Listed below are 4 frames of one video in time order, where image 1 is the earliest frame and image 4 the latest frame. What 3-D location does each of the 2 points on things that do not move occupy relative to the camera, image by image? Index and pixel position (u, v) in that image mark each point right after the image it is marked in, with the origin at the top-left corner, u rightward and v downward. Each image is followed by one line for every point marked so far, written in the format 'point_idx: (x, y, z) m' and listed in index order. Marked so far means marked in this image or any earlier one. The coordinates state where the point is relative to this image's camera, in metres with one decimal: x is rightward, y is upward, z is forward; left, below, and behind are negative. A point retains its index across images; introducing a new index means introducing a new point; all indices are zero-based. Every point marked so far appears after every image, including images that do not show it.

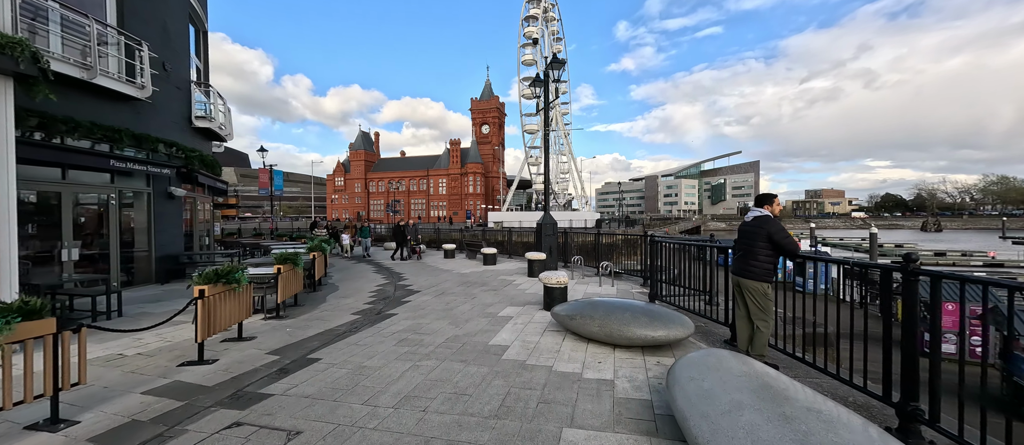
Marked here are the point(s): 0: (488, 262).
0: (-0.9, -1.4, +12.4) m
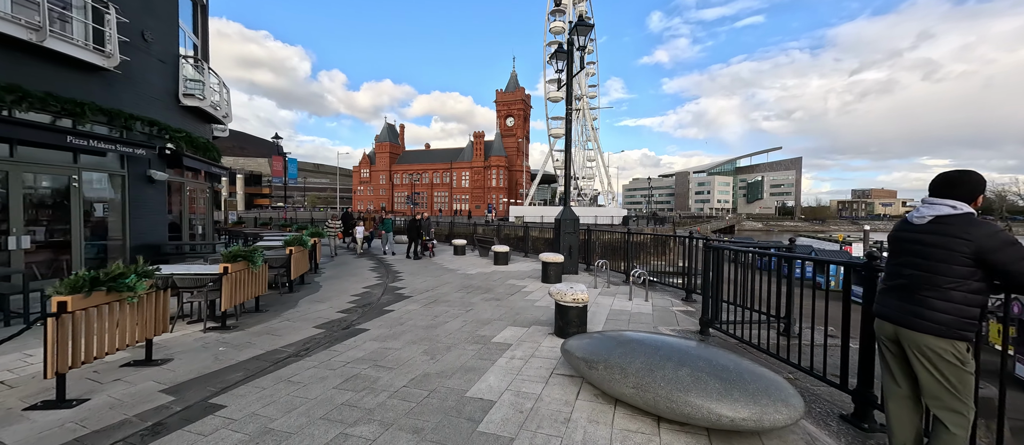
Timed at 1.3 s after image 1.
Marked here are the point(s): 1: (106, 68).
0: (-0.4, -1.2, +10.9) m
1: (-8.9, +3.4, +7.7) m
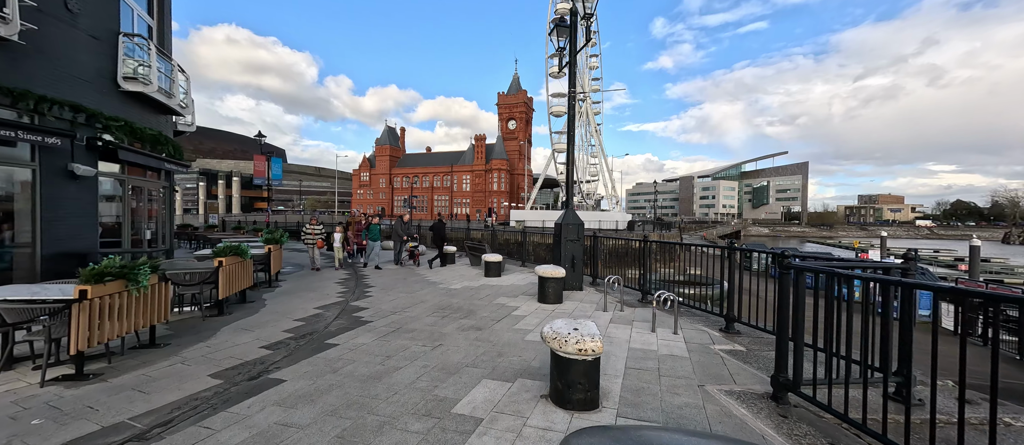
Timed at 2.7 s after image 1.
0: (-0.6, -1.4, +9.4) m
1: (-9.1, +3.3, +6.3) m
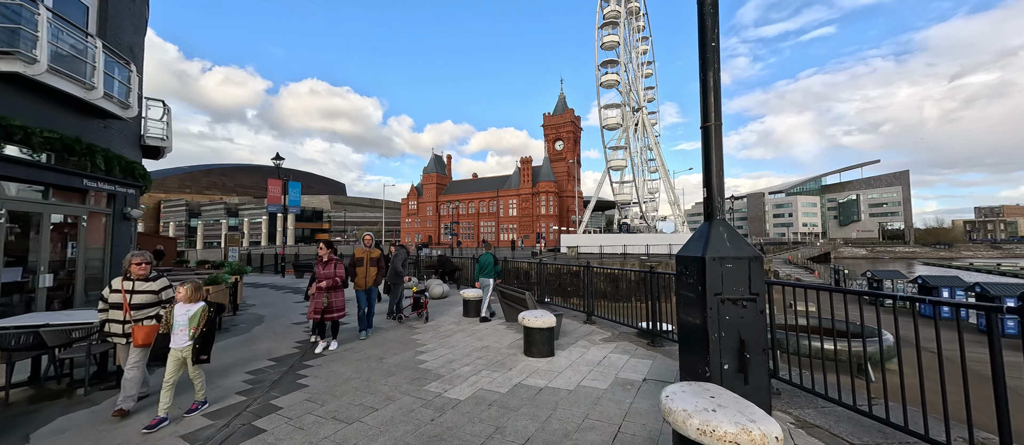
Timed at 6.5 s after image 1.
0: (+0.3, -1.8, +5.0) m
1: (-8.6, +2.8, +3.5) m
